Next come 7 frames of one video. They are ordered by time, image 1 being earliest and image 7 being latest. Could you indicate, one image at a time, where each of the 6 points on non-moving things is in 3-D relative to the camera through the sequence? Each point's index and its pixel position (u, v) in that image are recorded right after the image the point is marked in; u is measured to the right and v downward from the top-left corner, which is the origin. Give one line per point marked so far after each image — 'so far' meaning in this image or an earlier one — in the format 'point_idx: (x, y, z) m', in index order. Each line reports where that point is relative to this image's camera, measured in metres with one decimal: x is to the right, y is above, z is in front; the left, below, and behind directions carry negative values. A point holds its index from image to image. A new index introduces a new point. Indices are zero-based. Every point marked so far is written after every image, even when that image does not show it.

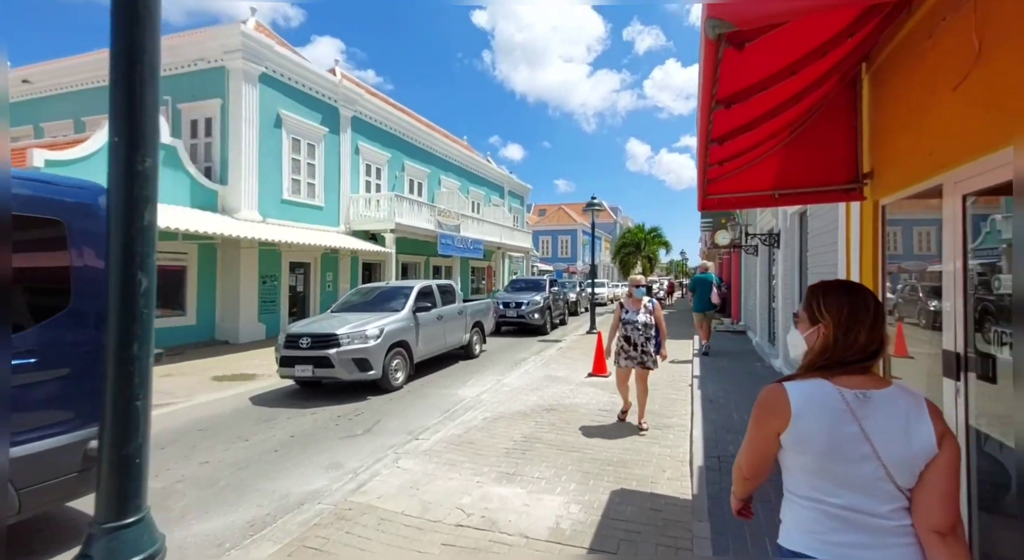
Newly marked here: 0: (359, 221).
0: (-5.5, +2.1, +17.9) m
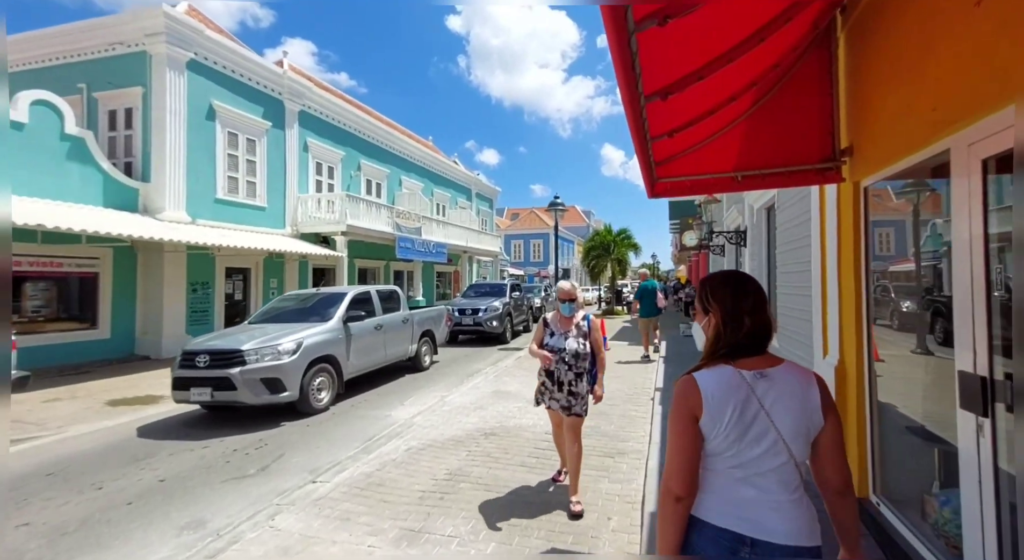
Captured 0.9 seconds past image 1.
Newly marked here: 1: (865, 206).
0: (-6.9, +1.9, +16.7) m
1: (+2.4, +0.5, +3.4) m
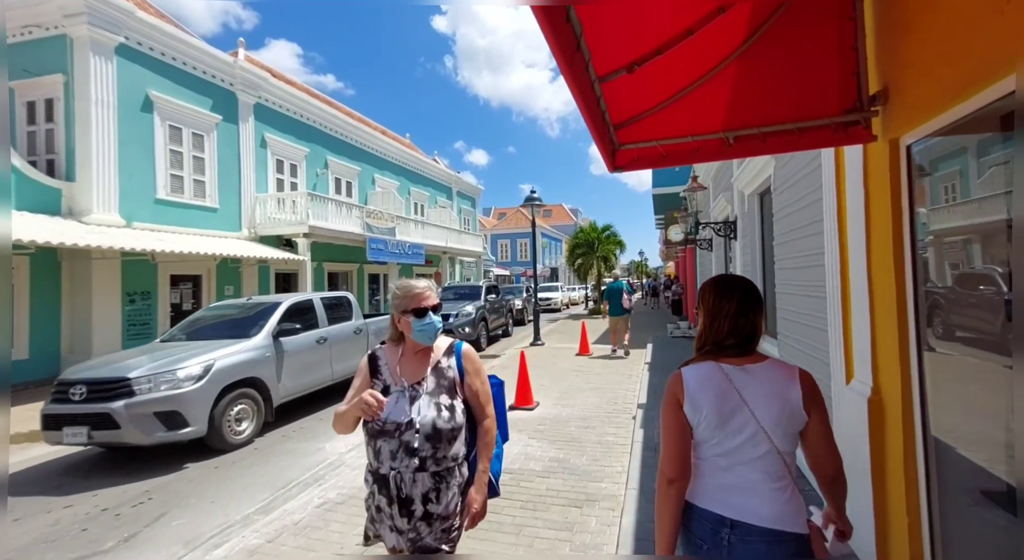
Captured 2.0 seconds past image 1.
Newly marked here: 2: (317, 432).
0: (-7.7, +1.7, +15.5) m
1: (+1.9, +0.5, +2.4) m
2: (-2.5, -2.0, +6.4) m
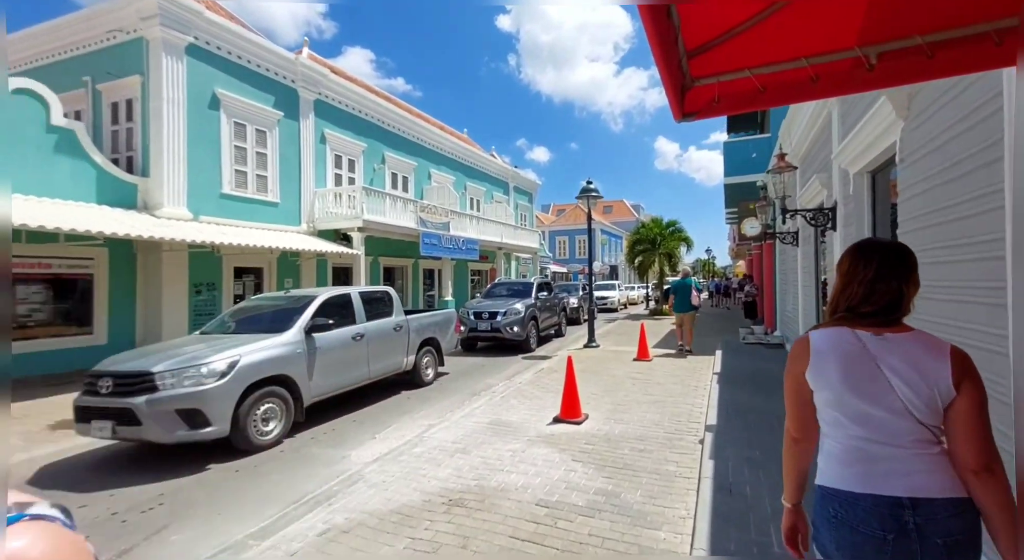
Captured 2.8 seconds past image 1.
0: (-6.0, +1.9, +15.6) m
1: (+2.0, +0.5, +1.4) m
2: (-2.0, -1.9, +5.9) m
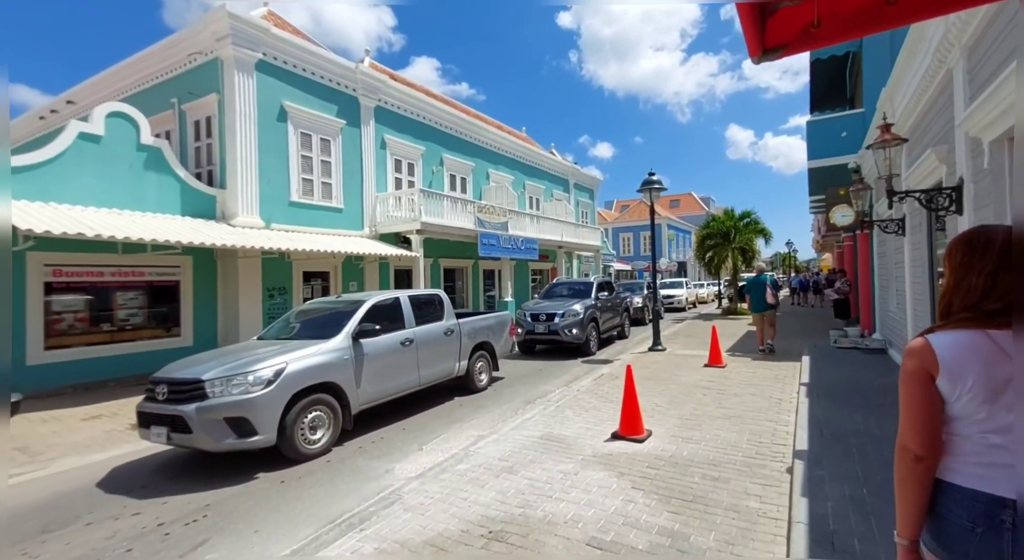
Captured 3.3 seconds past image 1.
0: (-4.1, +1.9, +15.8) m
1: (+1.9, +0.5, +0.7) m
2: (-1.4, -1.9, +5.7) m
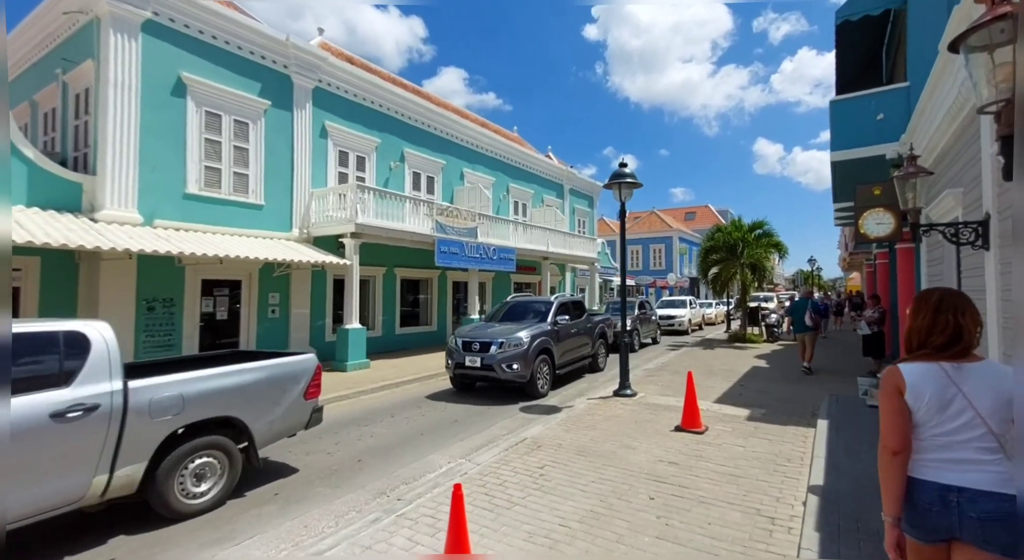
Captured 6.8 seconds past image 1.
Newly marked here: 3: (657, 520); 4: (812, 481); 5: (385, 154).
0: (-5.2, +1.5, +13.4) m
1: (+0.2, +0.4, -1.9) m
2: (-3.0, -2.1, +3.1) m
3: (+1.2, -2.0, +4.1) m
4: (+2.9, -1.9, +4.7) m
5: (-4.1, +4.1, +16.1) m
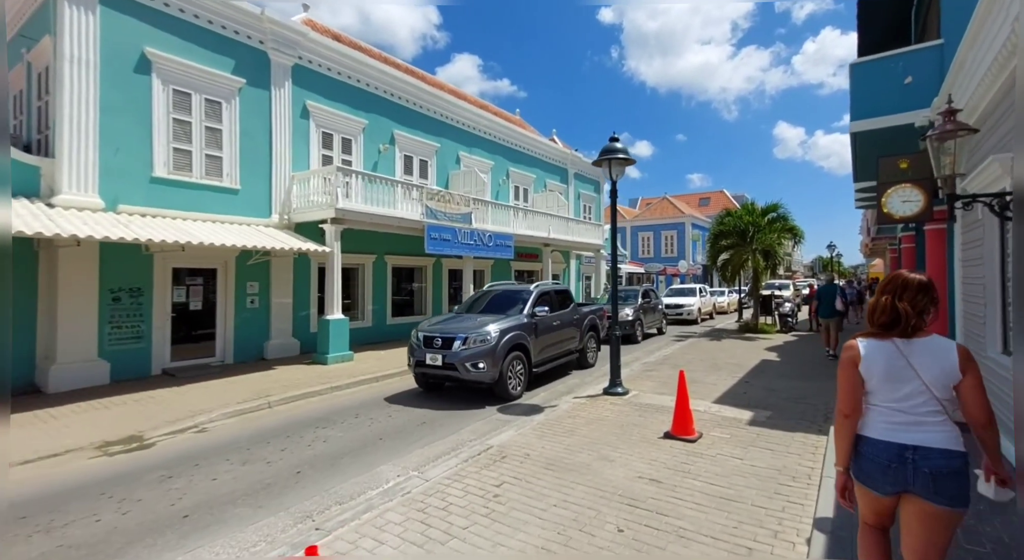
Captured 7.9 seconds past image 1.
0: (-5.4, +1.8, +12.8) m
1: (-0.5, +0.3, -2.7) m
2: (-3.5, -2.0, +2.5) m
3: (+0.7, -1.9, +3.3) m
4: (+2.4, -1.8, +3.8) m
5: (-4.3, +4.4, +15.3) m
